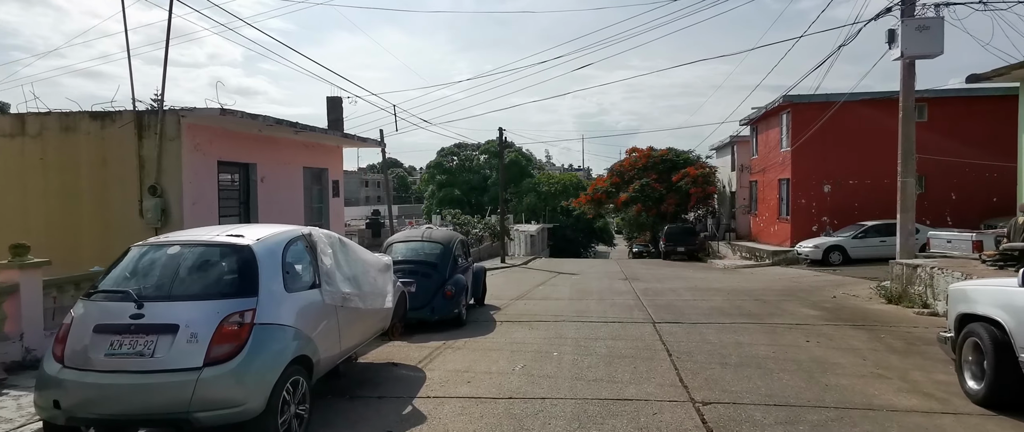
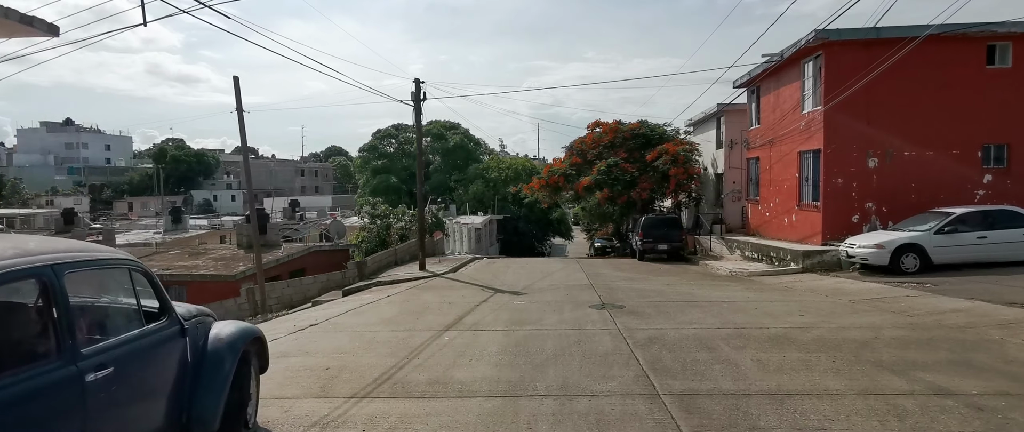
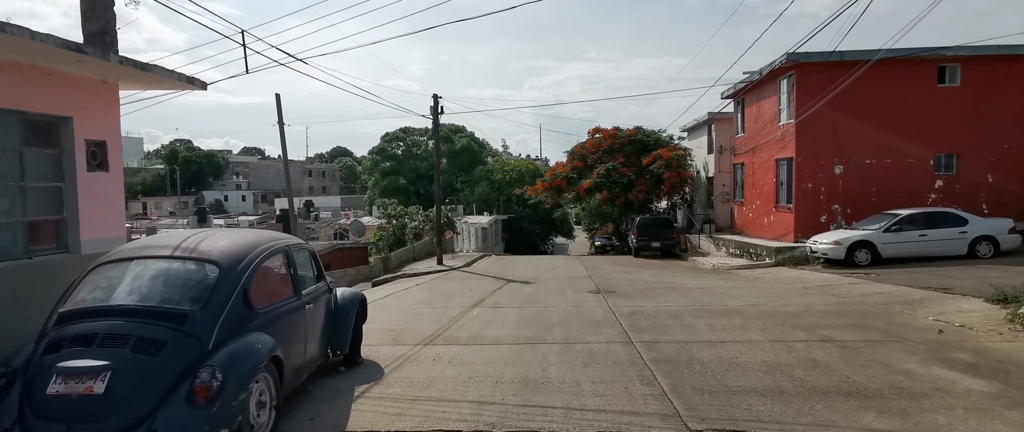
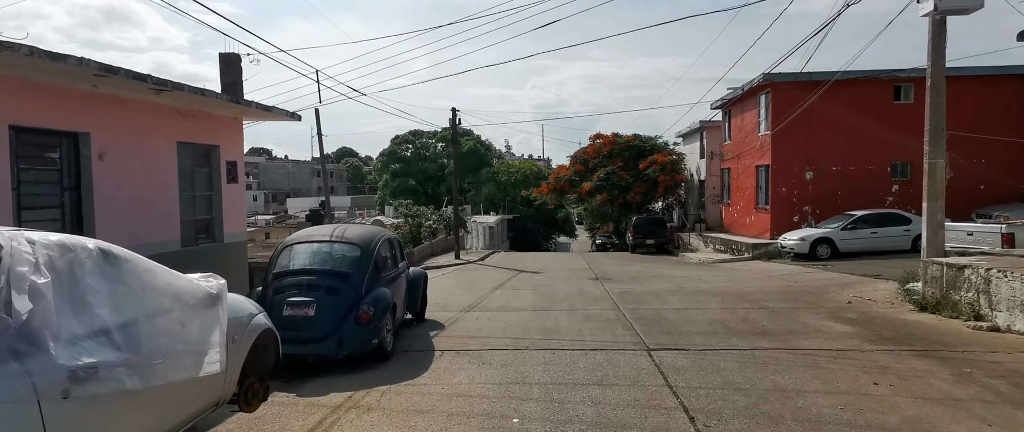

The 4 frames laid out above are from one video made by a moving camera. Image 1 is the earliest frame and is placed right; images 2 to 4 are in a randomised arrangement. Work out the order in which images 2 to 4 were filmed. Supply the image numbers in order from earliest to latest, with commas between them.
4, 3, 2
